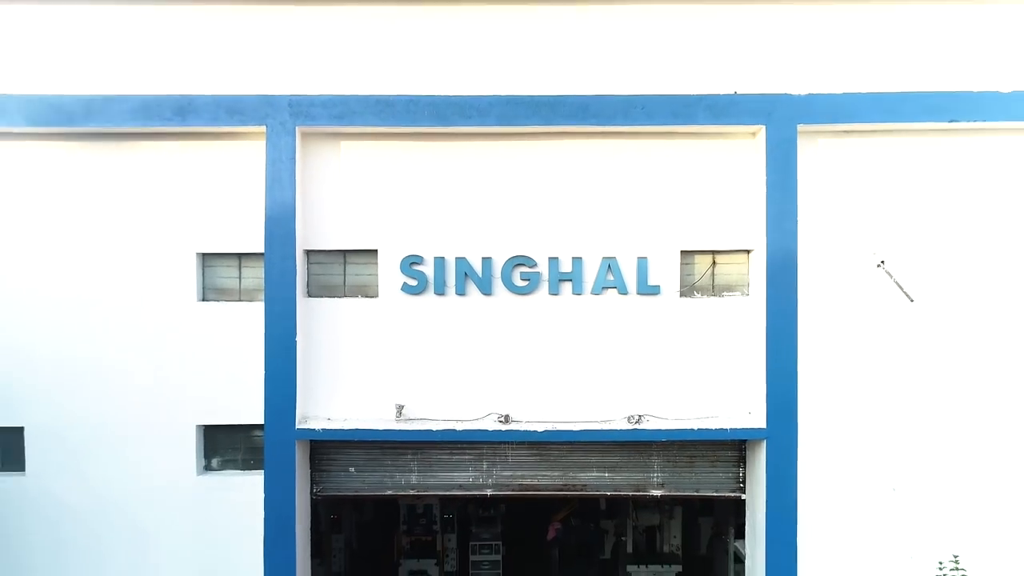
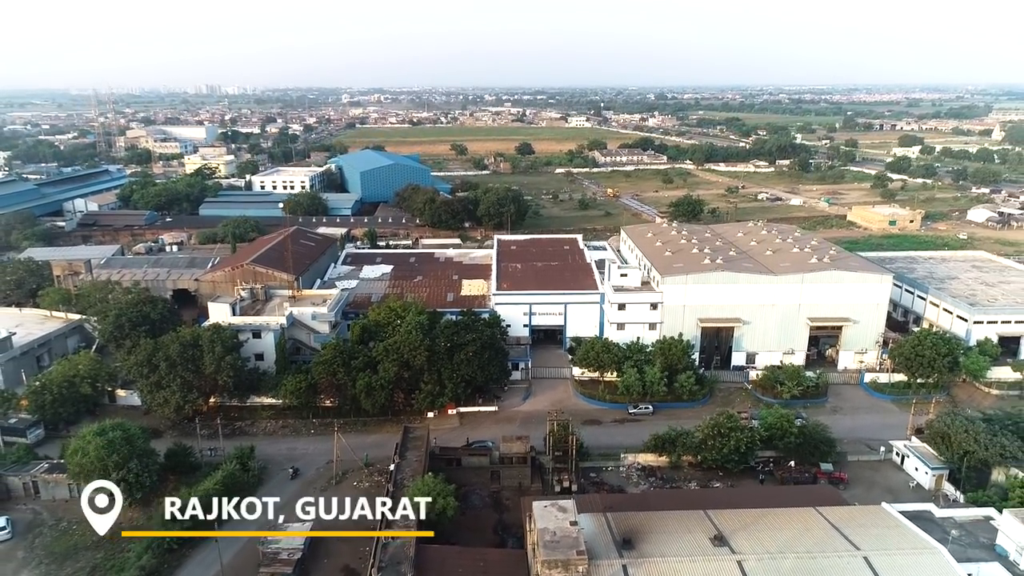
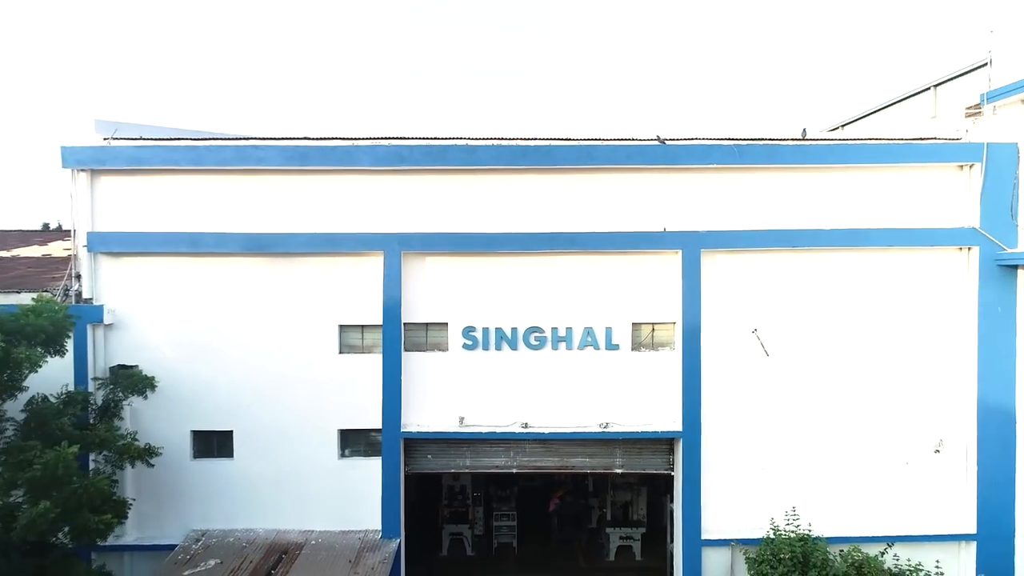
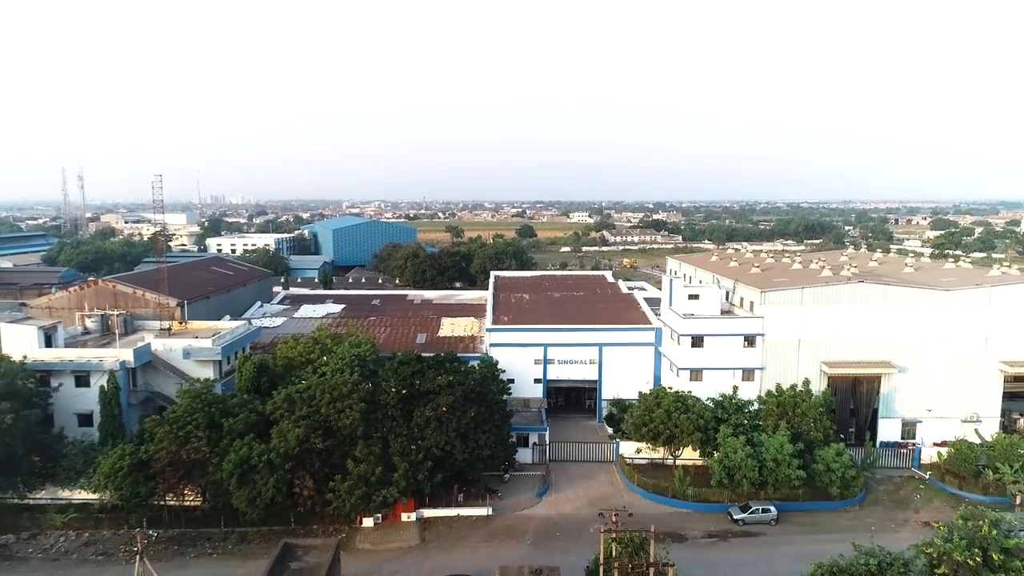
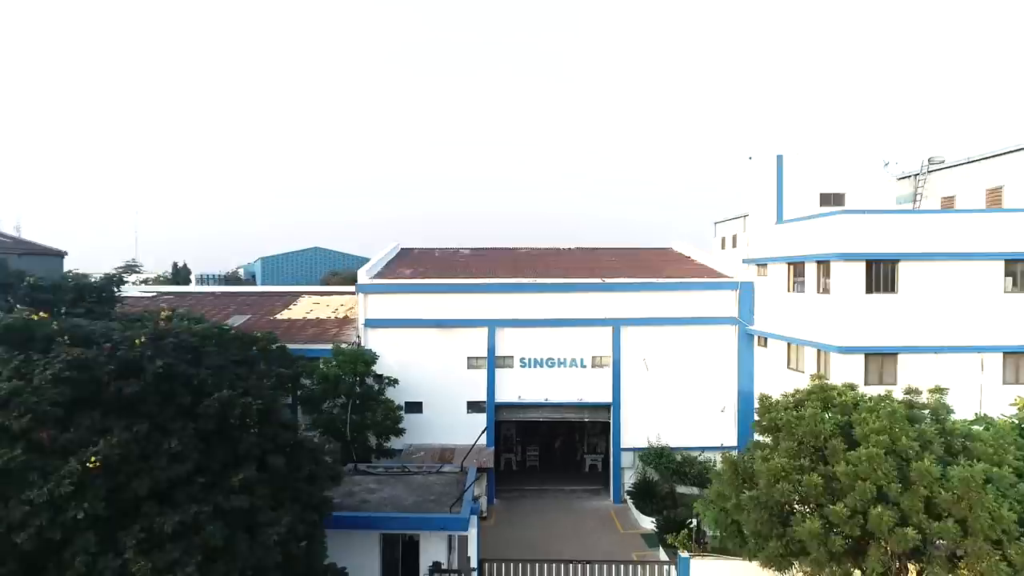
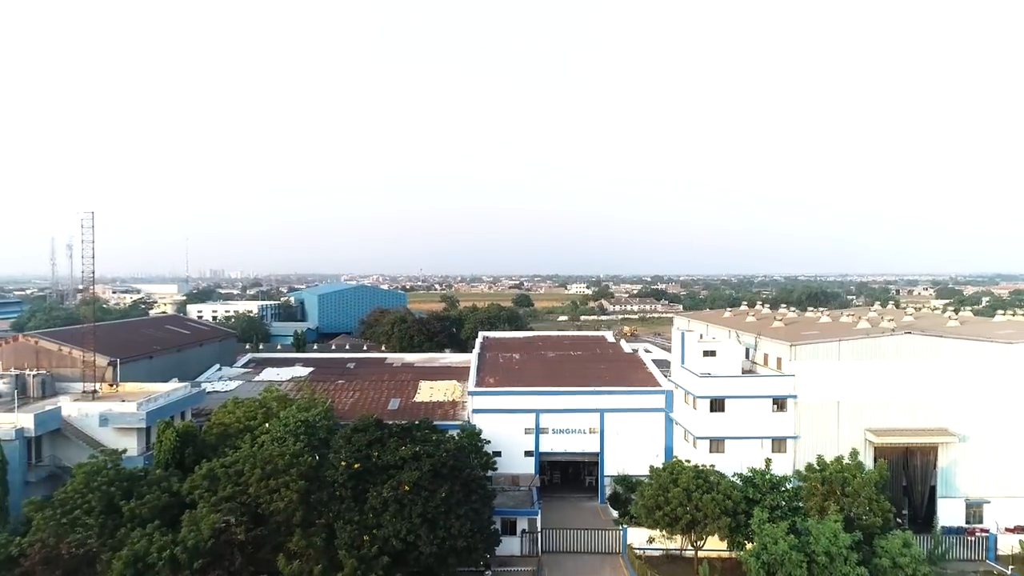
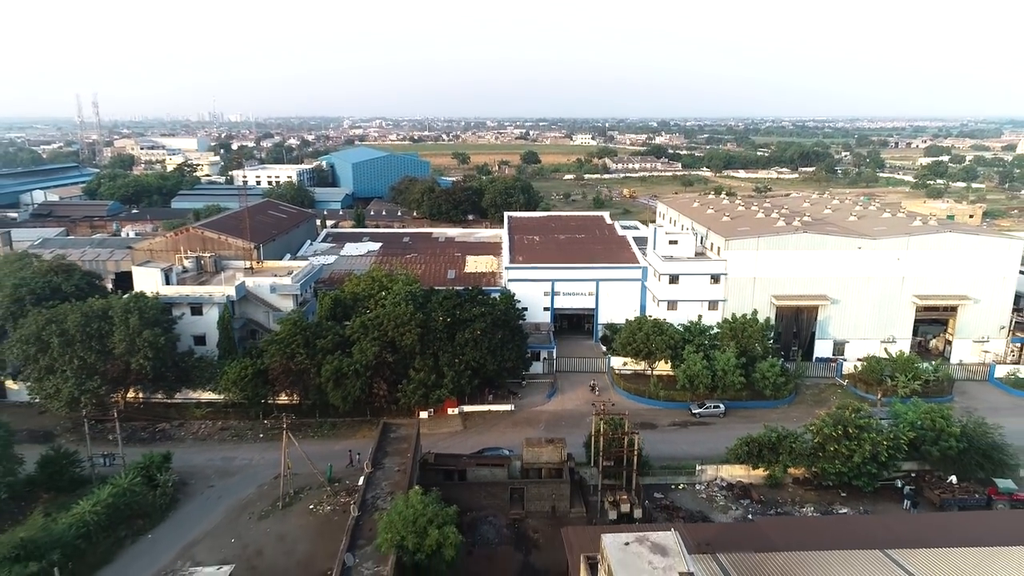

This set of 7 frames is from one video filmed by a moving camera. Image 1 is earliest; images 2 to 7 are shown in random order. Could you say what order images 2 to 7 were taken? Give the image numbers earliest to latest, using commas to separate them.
3, 5, 6, 4, 7, 2
